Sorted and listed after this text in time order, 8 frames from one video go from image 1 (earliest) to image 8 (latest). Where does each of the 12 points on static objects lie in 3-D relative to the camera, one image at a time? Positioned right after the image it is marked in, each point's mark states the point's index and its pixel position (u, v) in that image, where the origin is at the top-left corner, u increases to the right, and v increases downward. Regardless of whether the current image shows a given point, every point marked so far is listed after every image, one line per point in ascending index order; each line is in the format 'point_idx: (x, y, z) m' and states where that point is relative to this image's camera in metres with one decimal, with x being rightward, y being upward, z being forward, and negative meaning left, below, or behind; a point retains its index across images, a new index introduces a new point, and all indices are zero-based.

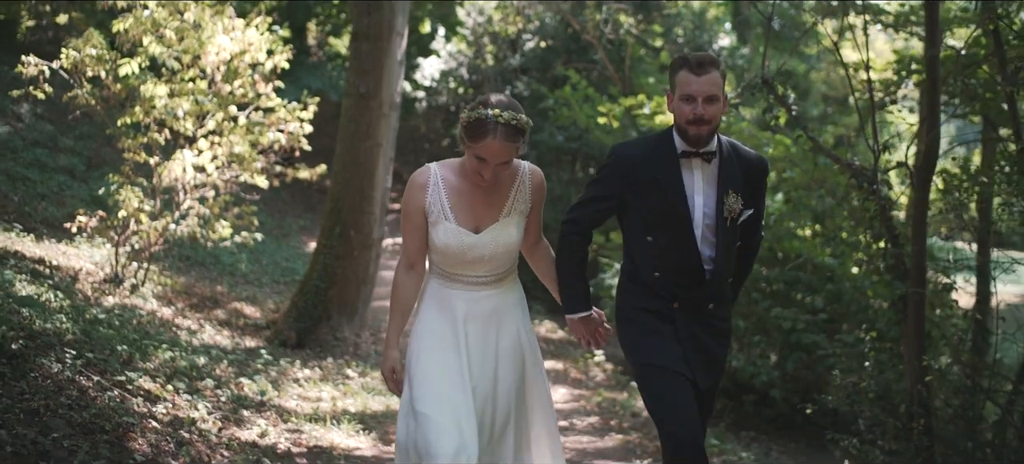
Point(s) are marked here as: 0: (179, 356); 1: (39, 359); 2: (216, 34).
0: (-2.0, -0.8, +6.9) m
1: (-2.0, -0.6, +5.0) m
2: (-2.6, +1.7, +9.7) m
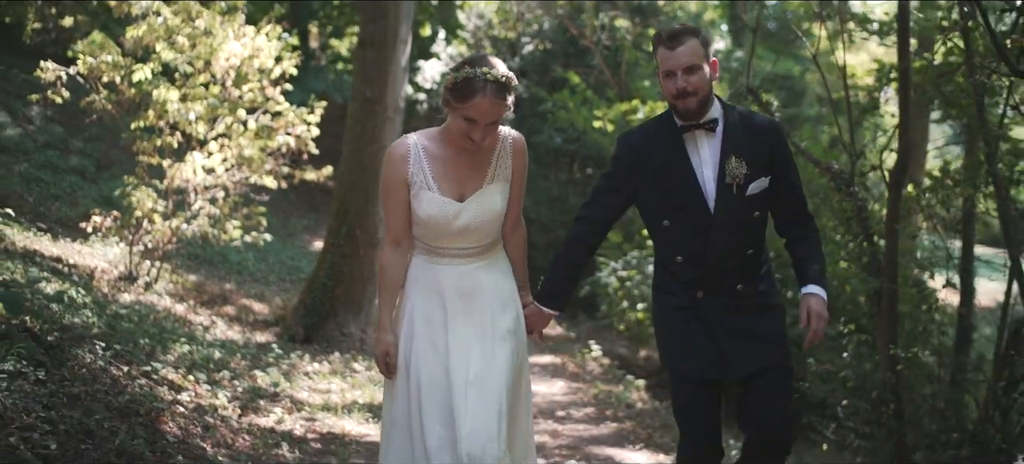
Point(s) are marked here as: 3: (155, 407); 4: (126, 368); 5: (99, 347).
0: (-2.0, -0.8, +7.2) m
1: (-2.0, -0.6, +5.3) m
2: (-2.6, +1.7, +10.1) m
3: (-1.6, -0.8, +5.0) m
4: (-1.9, -0.7, +5.5) m
5: (-2.1, -0.6, +5.6) m
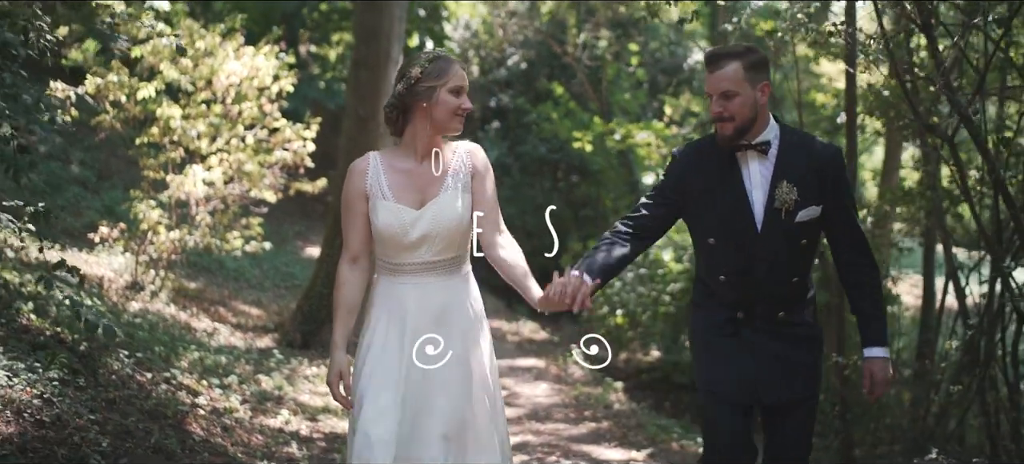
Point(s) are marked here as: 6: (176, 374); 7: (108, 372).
0: (-2.1, -0.9, +7.8) m
1: (-2.1, -0.7, +5.9) m
2: (-2.7, +1.6, +10.6) m
3: (-1.6, -0.9, +5.5) m
4: (-1.9, -0.8, +6.1) m
5: (-2.1, -0.7, +6.2) m
6: (-1.9, -0.8, +6.4) m
7: (-2.0, -0.7, +5.7) m
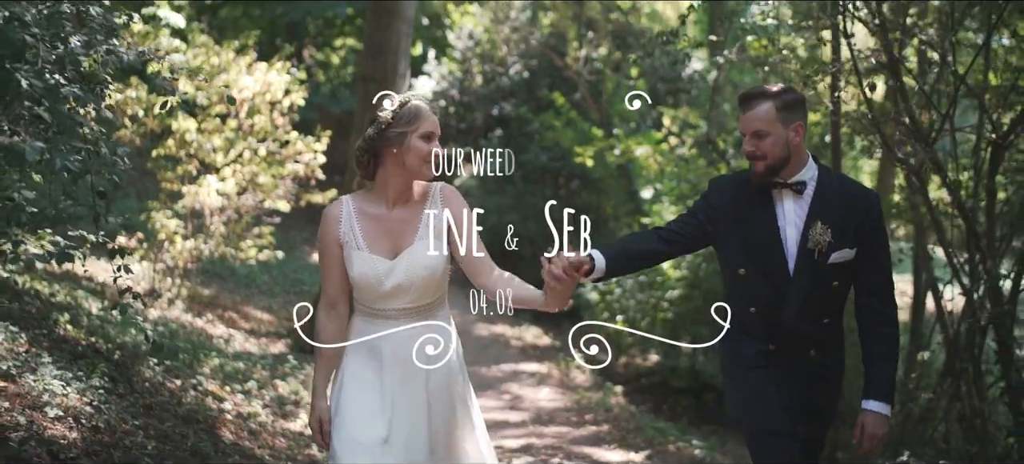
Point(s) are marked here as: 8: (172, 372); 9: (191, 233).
0: (-2.1, -0.9, +8.2) m
1: (-2.1, -0.8, +6.3) m
2: (-2.7, +1.5, +11.0) m
3: (-1.6, -1.0, +5.9) m
4: (-1.9, -0.9, +6.5) m
5: (-2.1, -0.8, +6.6) m
6: (-1.9, -0.9, +6.8) m
7: (-2.0, -0.8, +6.1) m
8: (-2.0, -0.8, +6.7) m
9: (-3.2, 0.0, +11.1) m
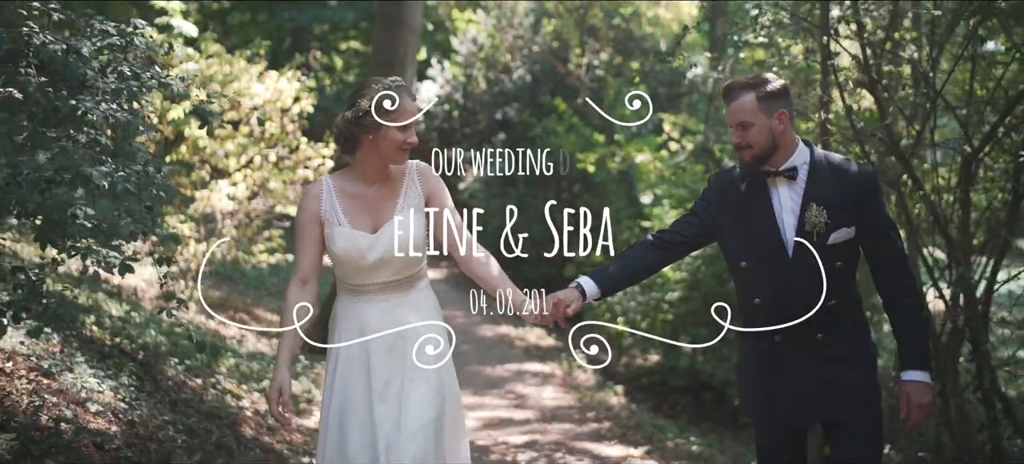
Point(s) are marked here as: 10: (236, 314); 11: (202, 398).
0: (-2.1, -1.0, +8.5) m
1: (-2.0, -0.8, +6.6) m
2: (-2.6, +1.5, +11.3) m
3: (-1.6, -1.0, +6.3) m
4: (-1.9, -0.9, +6.8) m
5: (-2.1, -0.8, +6.9) m
6: (-1.9, -0.9, +7.1) m
7: (-2.0, -0.8, +6.4) m
8: (-2.0, -0.9, +7.0) m
9: (-3.1, 0.0, +11.4) m
10: (-3.0, -0.9, +12.1) m
11: (-1.7, -0.9, +6.3) m
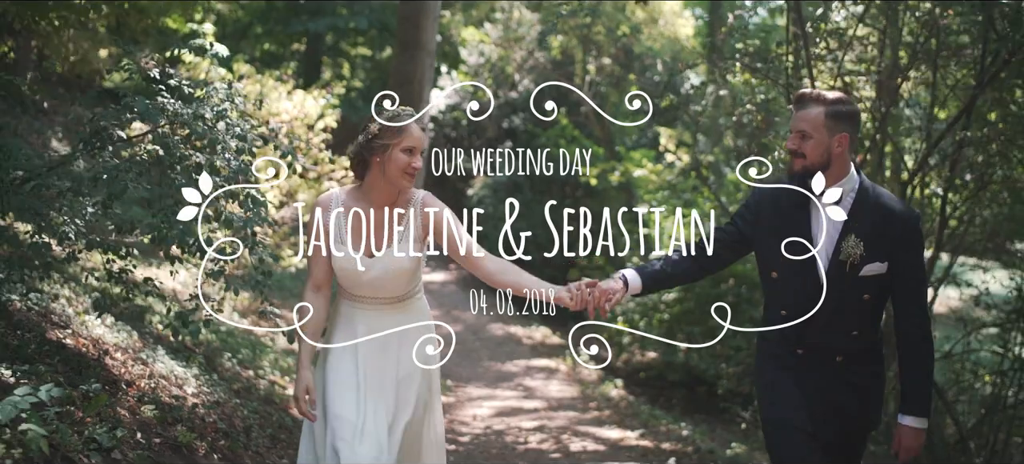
0: (-2.0, -1.1, +9.5) m
1: (-2.0, -0.9, +7.5) m
2: (-2.5, +1.4, +12.3) m
3: (-1.5, -1.1, +7.2) m
4: (-1.8, -1.0, +7.8) m
5: (-2.0, -0.9, +7.8) m
6: (-1.8, -1.0, +8.1) m
7: (-1.9, -0.9, +7.4) m
8: (-1.9, -0.9, +8.0) m
9: (-3.0, -0.1, +12.4) m
10: (-2.9, -1.0, +13.1) m
11: (-1.7, -1.0, +7.3) m
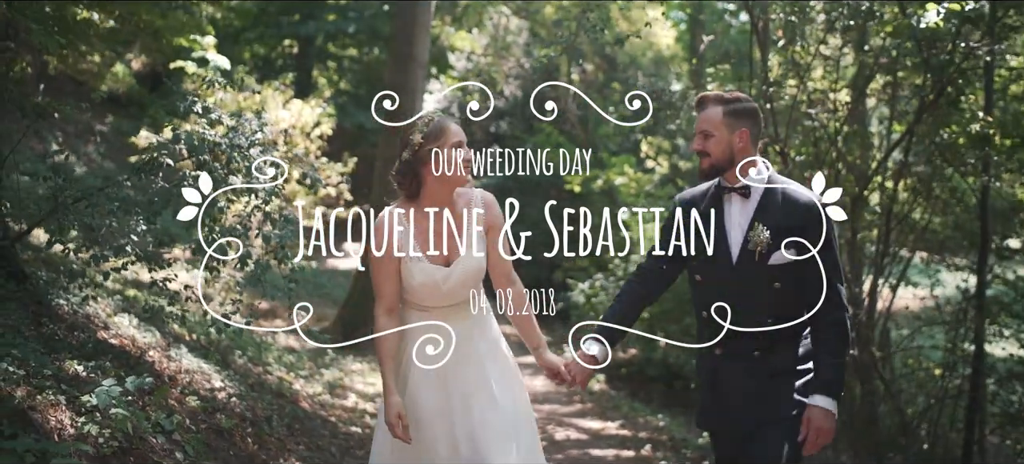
0: (-2.1, -1.1, +10.1) m
1: (-2.0, -0.9, +8.2) m
2: (-2.7, +1.4, +12.9) m
3: (-1.6, -1.1, +7.9) m
4: (-1.9, -1.0, +8.4) m
5: (-2.1, -0.9, +8.5) m
6: (-1.9, -1.1, +8.7) m
7: (-2.0, -1.0, +8.0) m
8: (-2.0, -1.0, +8.6) m
9: (-3.2, -0.2, +13.0) m
10: (-3.0, -1.0, +13.7) m
11: (-1.7, -1.1, +7.9) m
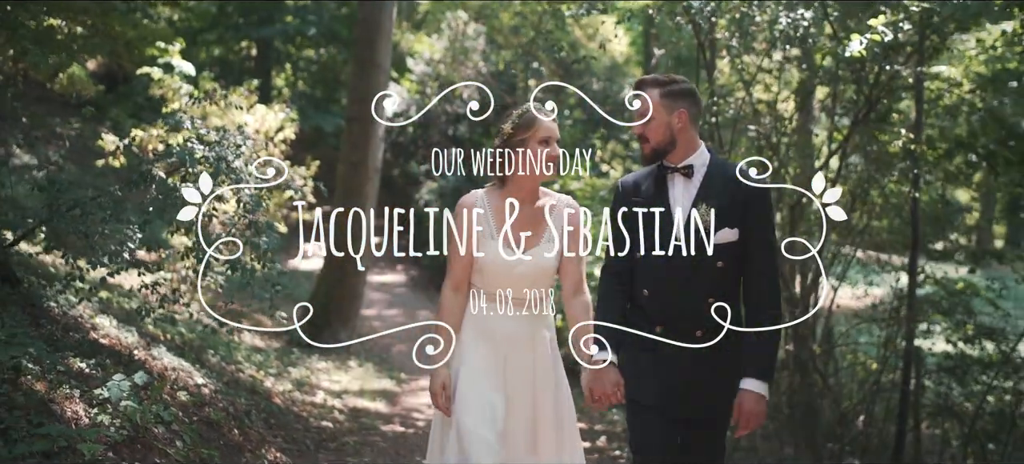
0: (-2.4, -1.1, +10.4) m
1: (-2.3, -0.9, +8.5) m
2: (-3.2, +1.4, +13.2) m
3: (-1.8, -1.2, +8.2) m
4: (-2.2, -1.1, +8.7) m
5: (-2.4, -1.0, +8.8) m
6: (-2.2, -1.1, +9.1) m
7: (-2.2, -1.0, +8.3) m
8: (-2.3, -1.0, +9.0) m
9: (-3.7, -0.2, +13.3) m
10: (-3.5, -1.0, +14.0) m
11: (-2.0, -1.1, +8.3) m
